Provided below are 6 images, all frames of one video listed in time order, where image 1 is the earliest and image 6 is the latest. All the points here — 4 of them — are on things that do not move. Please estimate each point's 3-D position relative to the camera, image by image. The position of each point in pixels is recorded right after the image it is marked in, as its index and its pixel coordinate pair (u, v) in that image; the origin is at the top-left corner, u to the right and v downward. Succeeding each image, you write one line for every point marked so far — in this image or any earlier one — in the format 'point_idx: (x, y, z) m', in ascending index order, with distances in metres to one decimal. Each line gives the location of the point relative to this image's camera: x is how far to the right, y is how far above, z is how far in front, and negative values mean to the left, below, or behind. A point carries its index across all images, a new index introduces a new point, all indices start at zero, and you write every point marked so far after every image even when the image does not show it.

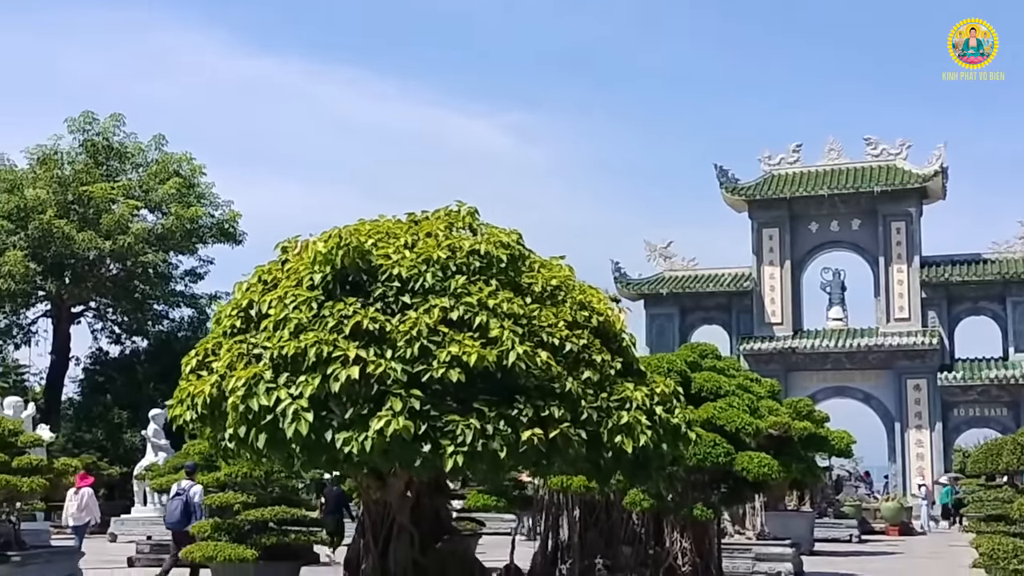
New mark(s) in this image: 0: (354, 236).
0: (-0.9, +0.3, +6.8) m
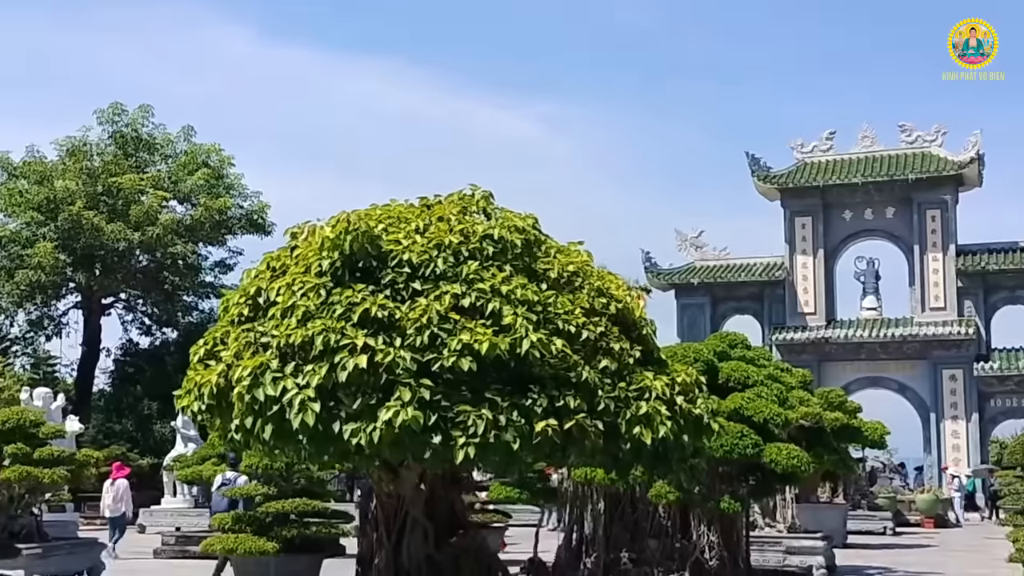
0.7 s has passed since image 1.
0: (-0.8, +0.4, +6.6) m
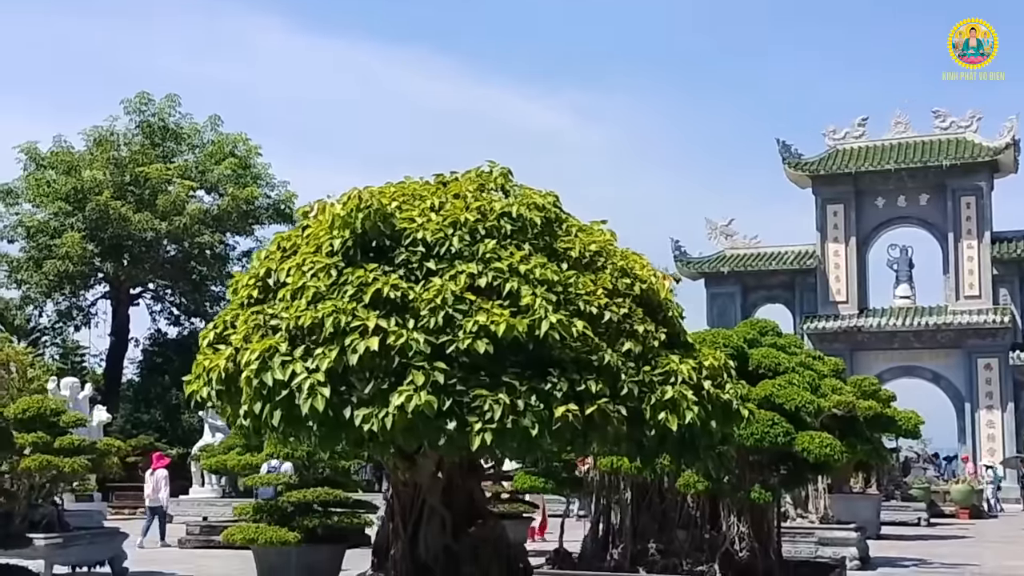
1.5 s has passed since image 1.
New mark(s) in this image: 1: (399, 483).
0: (-0.7, +0.5, +6.4) m
1: (-0.6, -1.1, +7.0) m
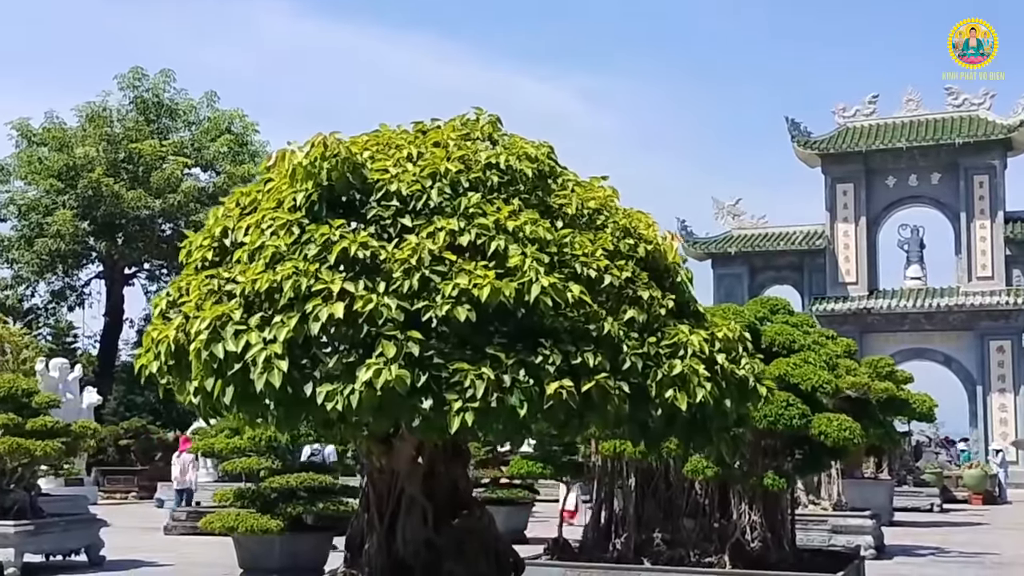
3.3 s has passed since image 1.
0: (-0.8, +0.6, +5.6) m
1: (-0.7, -0.9, +6.2) m
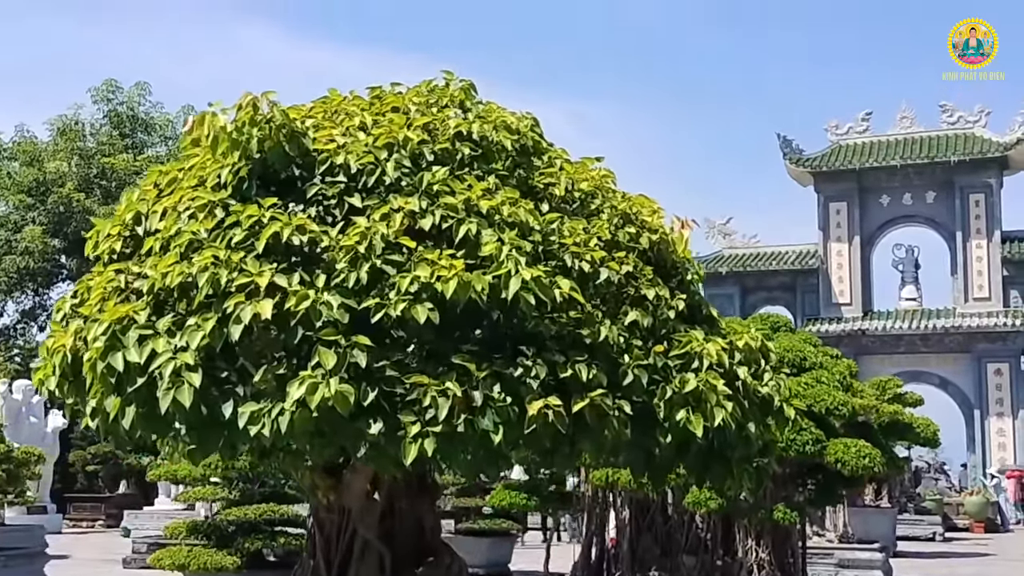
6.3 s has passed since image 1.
0: (-0.9, +0.7, +4.6) m
1: (-0.8, -0.9, +5.2) m
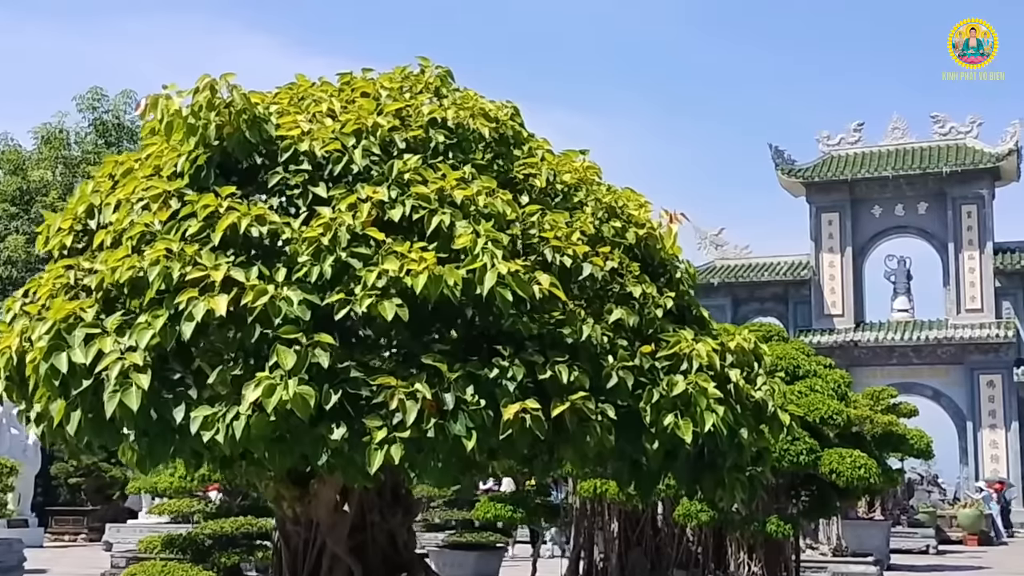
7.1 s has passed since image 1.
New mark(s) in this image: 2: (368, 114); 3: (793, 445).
0: (-0.9, +0.7, +4.3) m
1: (-0.9, -0.9, +4.9) m
2: (-0.5, +0.6, +4.3) m
3: (+1.7, -1.0, +7.5) m
